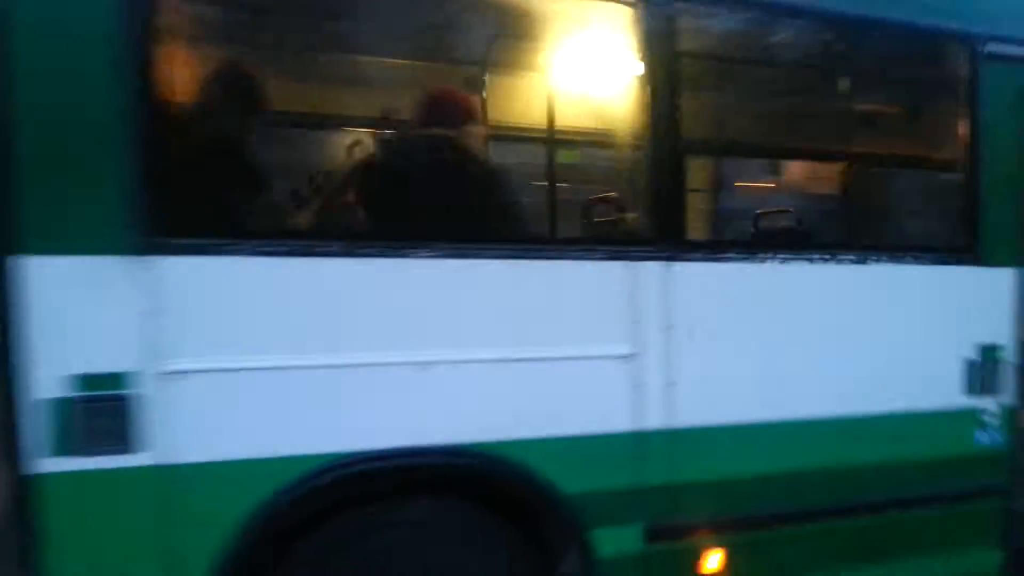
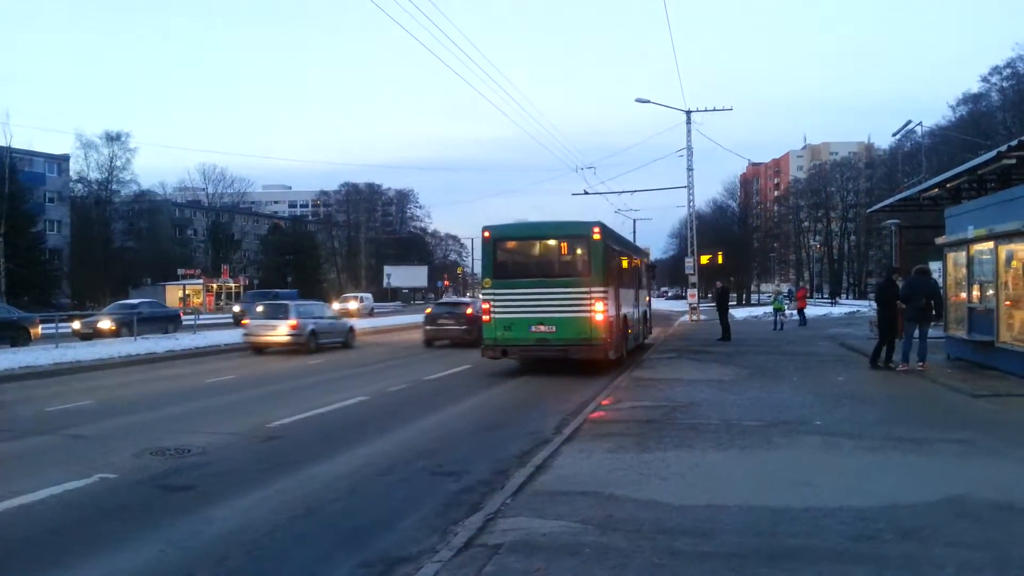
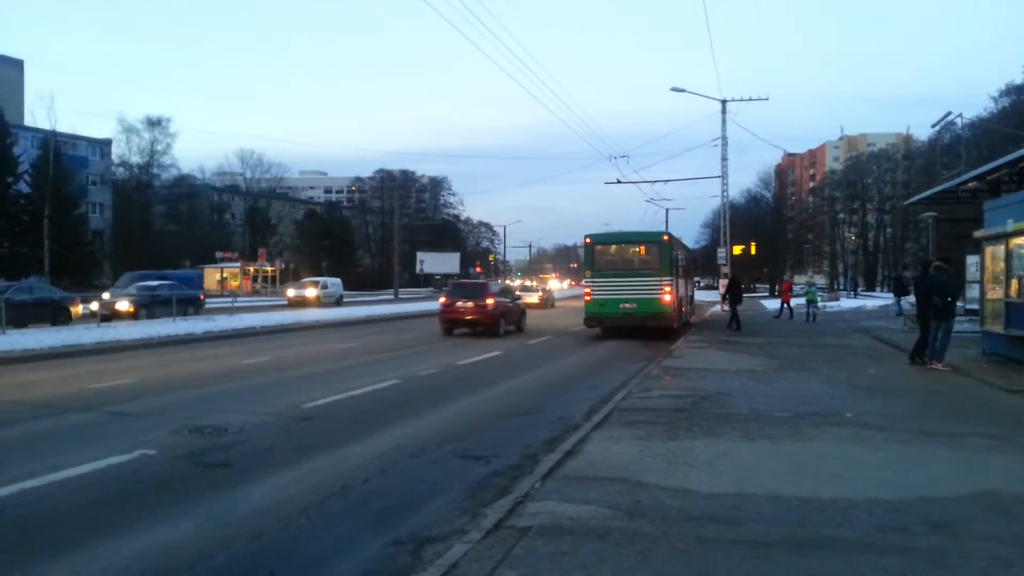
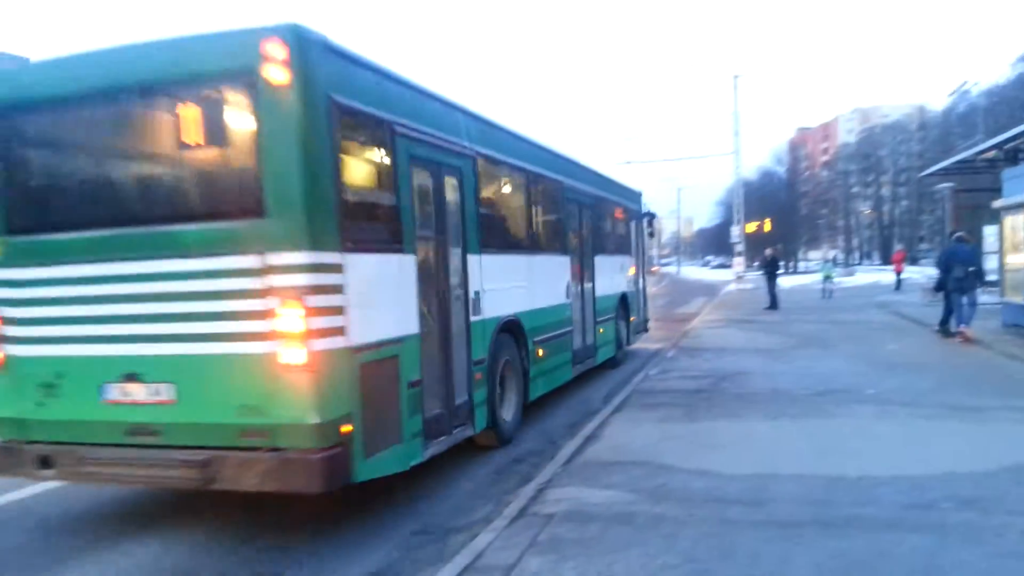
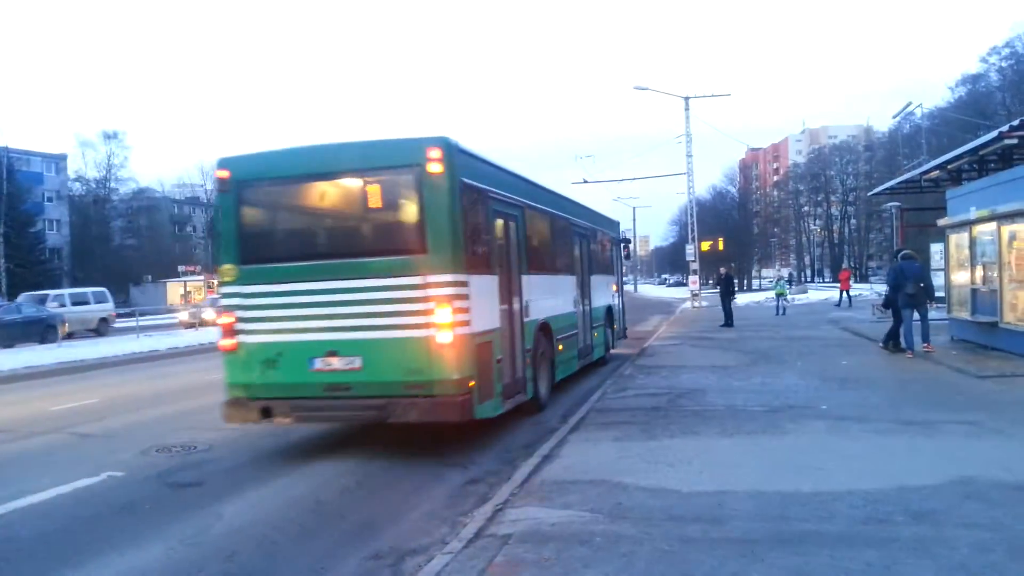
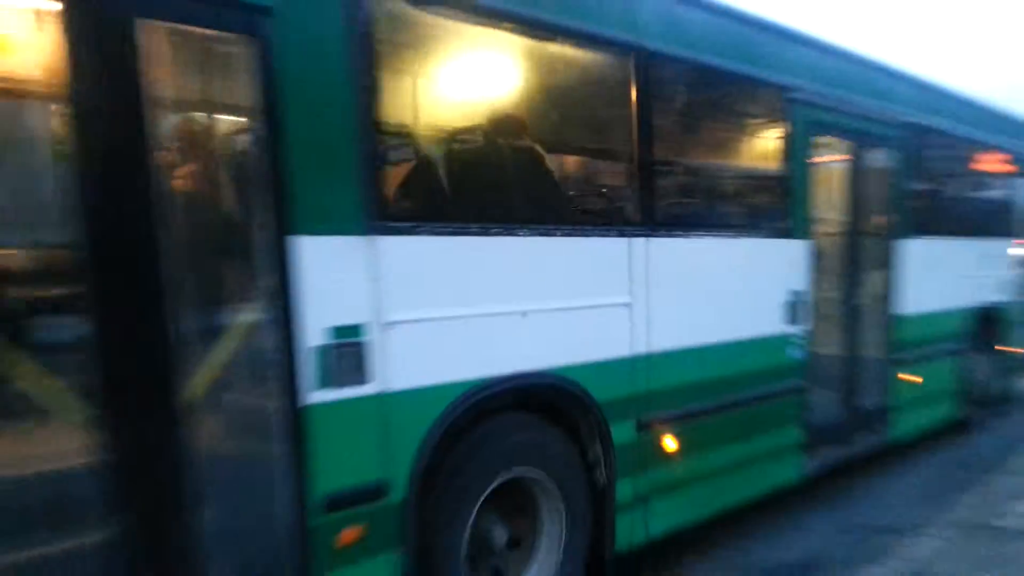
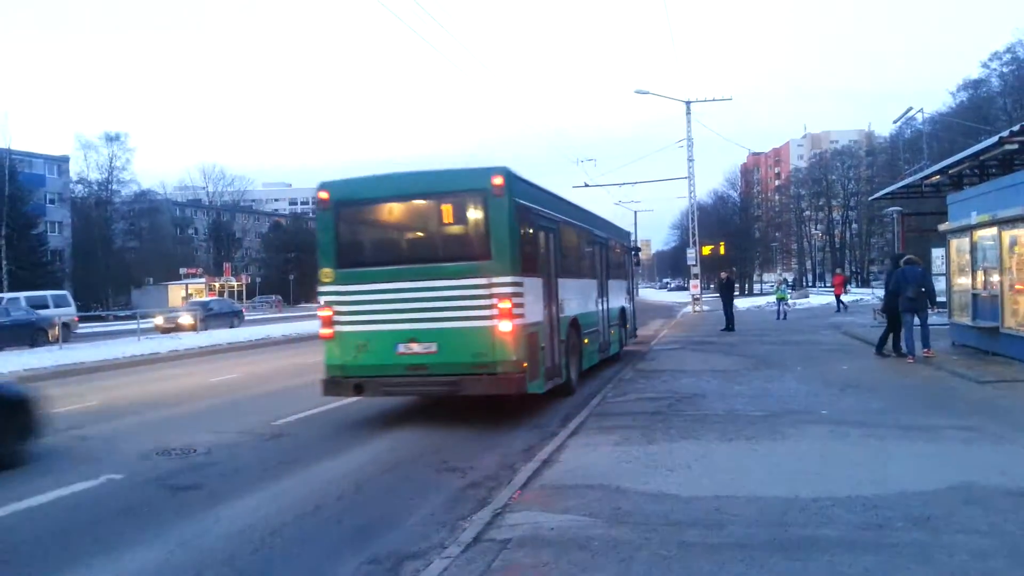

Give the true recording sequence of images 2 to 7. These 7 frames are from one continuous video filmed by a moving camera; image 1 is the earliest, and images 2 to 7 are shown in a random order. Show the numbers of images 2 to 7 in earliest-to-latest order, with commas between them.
6, 4, 5, 7, 2, 3
